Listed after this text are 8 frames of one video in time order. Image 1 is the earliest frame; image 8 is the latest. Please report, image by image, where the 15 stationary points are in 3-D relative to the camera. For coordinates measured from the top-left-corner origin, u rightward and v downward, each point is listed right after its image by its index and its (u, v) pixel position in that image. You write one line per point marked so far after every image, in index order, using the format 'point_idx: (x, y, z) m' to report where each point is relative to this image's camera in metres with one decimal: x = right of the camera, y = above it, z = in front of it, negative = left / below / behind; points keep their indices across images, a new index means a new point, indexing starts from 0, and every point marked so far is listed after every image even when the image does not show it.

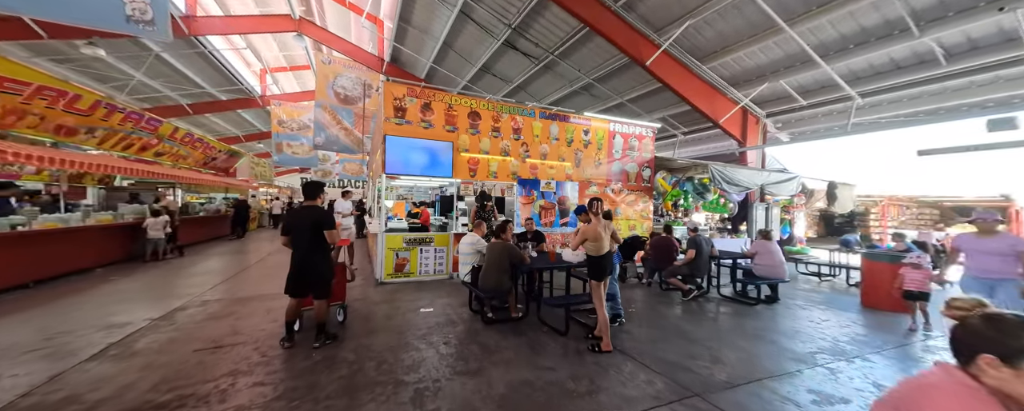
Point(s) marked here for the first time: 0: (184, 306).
0: (-4.0, -1.2, +3.7) m
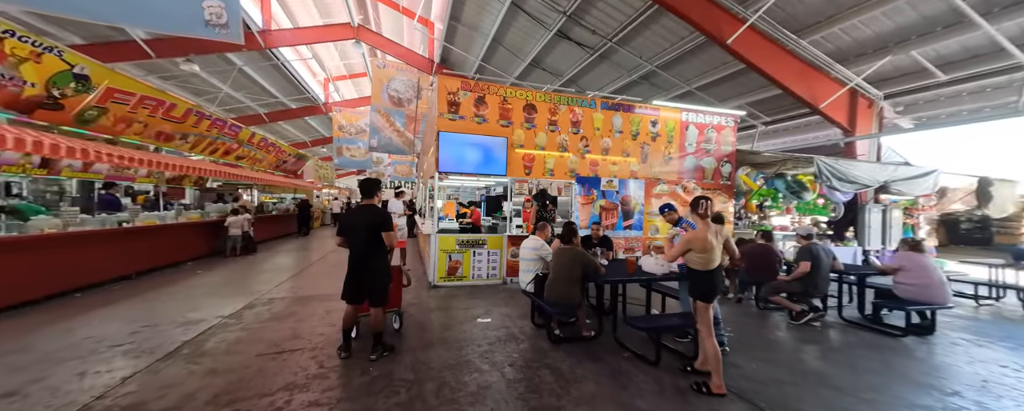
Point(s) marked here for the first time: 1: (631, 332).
0: (-3.2, -1.2, +3.8) m
1: (+1.1, -1.1, +2.7) m
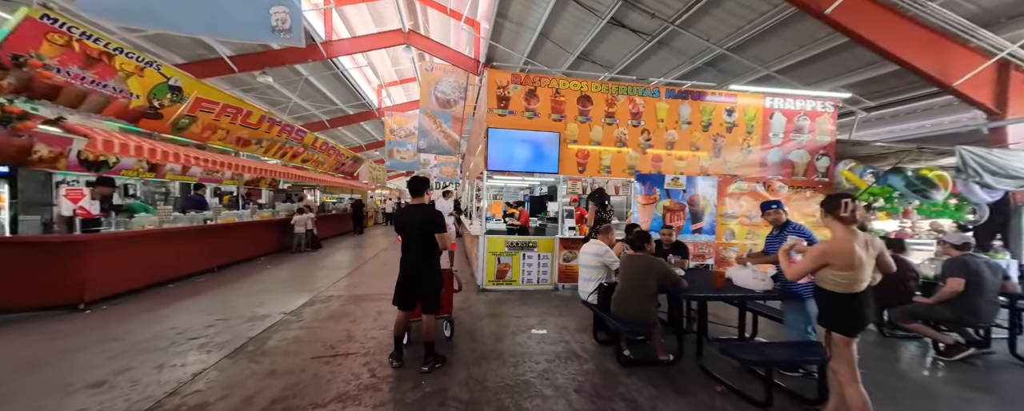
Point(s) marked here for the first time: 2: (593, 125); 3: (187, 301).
0: (-2.6, -1.2, +3.9) m
1: (+1.6, -1.1, +2.3) m
2: (+1.2, +1.2, +4.5) m
3: (-4.1, -1.2, +3.9) m
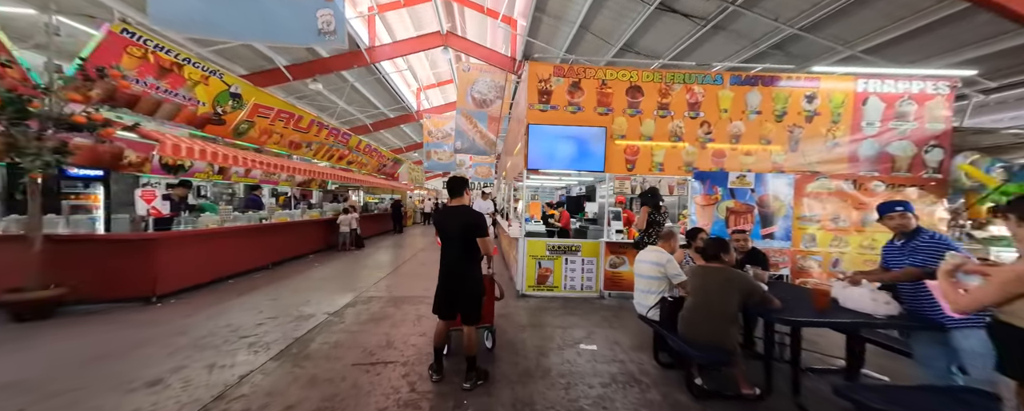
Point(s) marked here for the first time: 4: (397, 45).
0: (-2.0, -1.2, +3.9) m
1: (+1.9, -1.2, +1.9) m
2: (+1.8, +1.2, +4.1) m
3: (-3.6, -1.2, +4.1) m
4: (-4.3, +5.9, +11.3) m
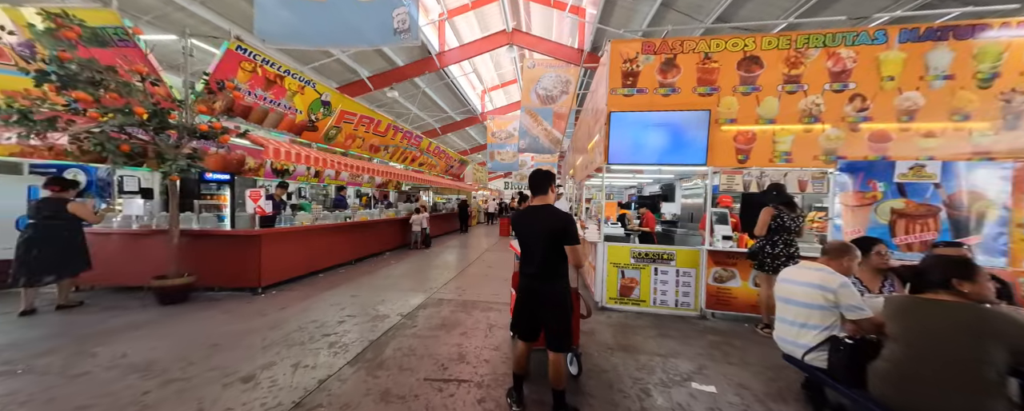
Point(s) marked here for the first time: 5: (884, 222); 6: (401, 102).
0: (-1.1, -1.2, +3.9) m
1: (+2.3, -1.2, +1.1) m
2: (+2.7, +1.2, +3.2) m
3: (-2.6, -1.2, +4.3) m
4: (-1.8, +5.9, +11.5) m
5: (+3.5, -0.1, +2.8) m
6: (-5.5, +5.1, +15.0) m
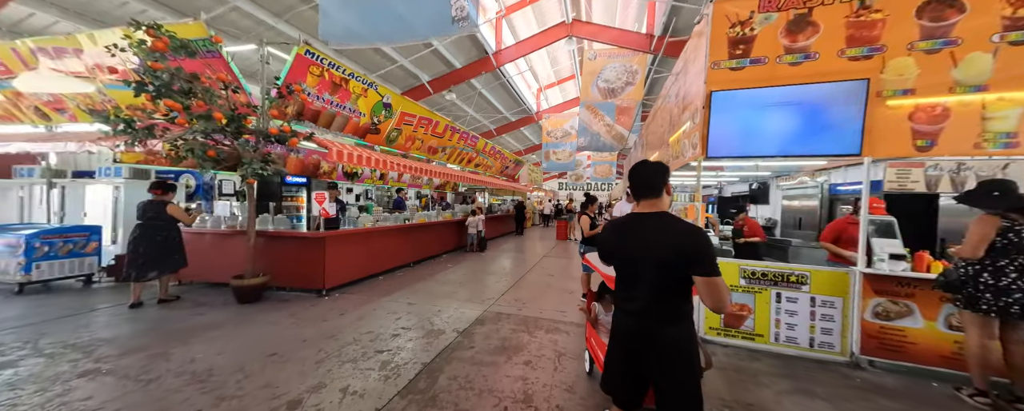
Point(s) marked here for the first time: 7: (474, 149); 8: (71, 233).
0: (-0.3, -1.3, +3.5) m
1: (+2.6, -1.2, +0.1) m
2: (+3.3, +1.1, +2.2) m
3: (-1.7, -1.3, +4.2) m
4: (+0.3, +5.9, +11.2) m
5: (+4.0, -0.2, +1.7) m
6: (-2.7, +5.0, +15.2) m
7: (-1.3, +2.0, +10.9) m
8: (-6.3, -0.4, +4.4) m
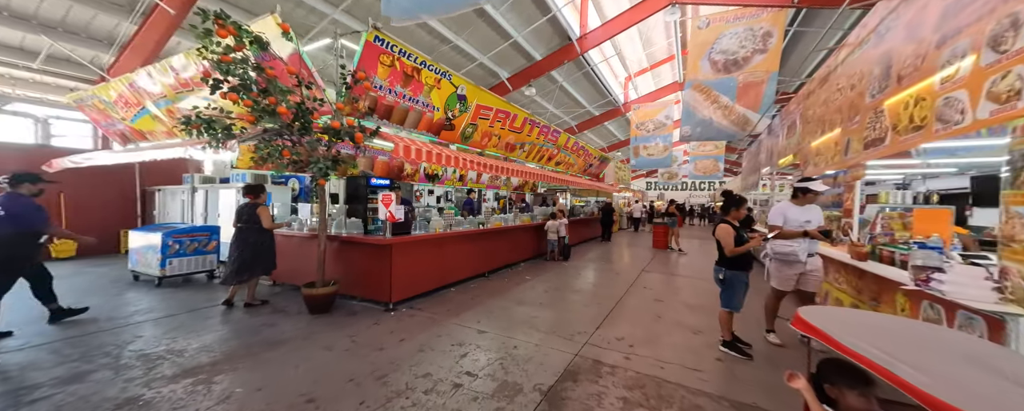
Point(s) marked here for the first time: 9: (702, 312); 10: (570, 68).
0: (+0.5, -1.3, +2.5) m
1: (+2.5, -1.2, -1.5) m
2: (+3.7, +1.1, +0.3) m
3: (-0.6, -1.3, +3.5) m
4: (+3.1, +5.8, +9.7) m
5: (+4.3, -0.2, -0.4) m
6: (+1.2, +4.9, +14.4) m
7: (+1.4, +1.9, +10.0) m
8: (-5.1, -0.4, +4.9) m
9: (+2.5, -1.4, +4.1) m
10: (+2.4, +5.5, +12.3) m
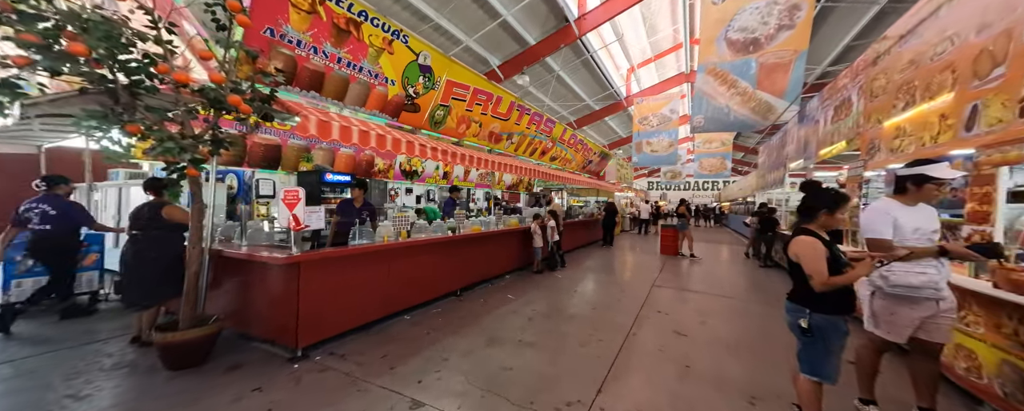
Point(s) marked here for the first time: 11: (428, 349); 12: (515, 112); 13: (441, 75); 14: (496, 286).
0: (+0.2, -1.3, +1.3) m
1: (+2.2, -1.2, -2.7) m
2: (+3.4, +1.1, -0.8) m
3: (-1.0, -1.3, +2.3) m
4: (+2.8, +5.8, +8.6) m
5: (+4.0, -0.2, -1.5) m
6: (+0.9, +4.9, +13.3) m
7: (+1.1, +1.9, +8.8) m
8: (-5.4, -0.5, +3.7) m
9: (+2.2, -1.4, +2.9) m
10: (+2.0, +5.5, +11.2) m
11: (-0.8, -1.3, +2.8) m
12: (+0.1, +2.0, +6.7) m
13: (-1.1, +2.0, +4.7) m
14: (-0.2, -1.3, +5.0) m
